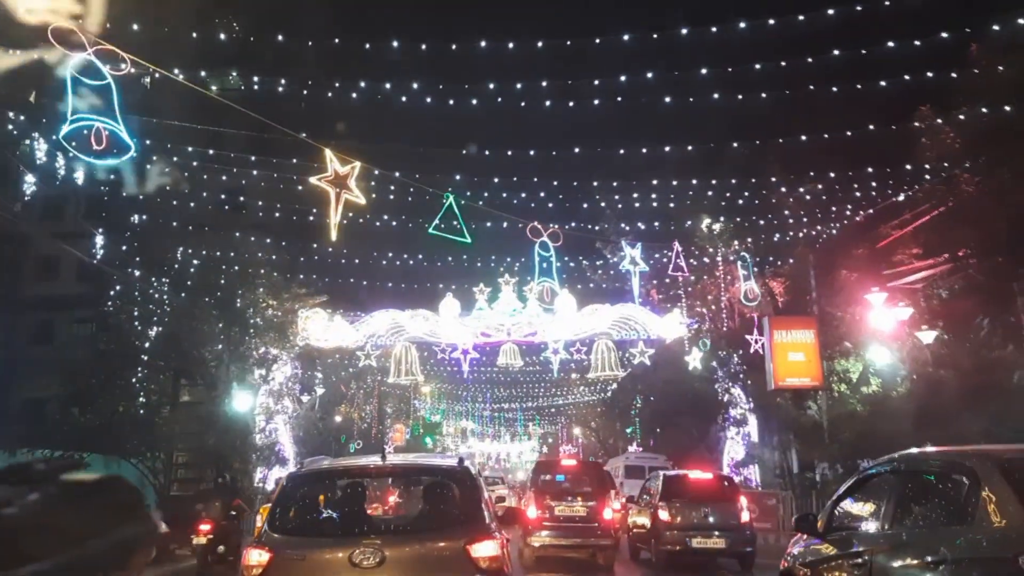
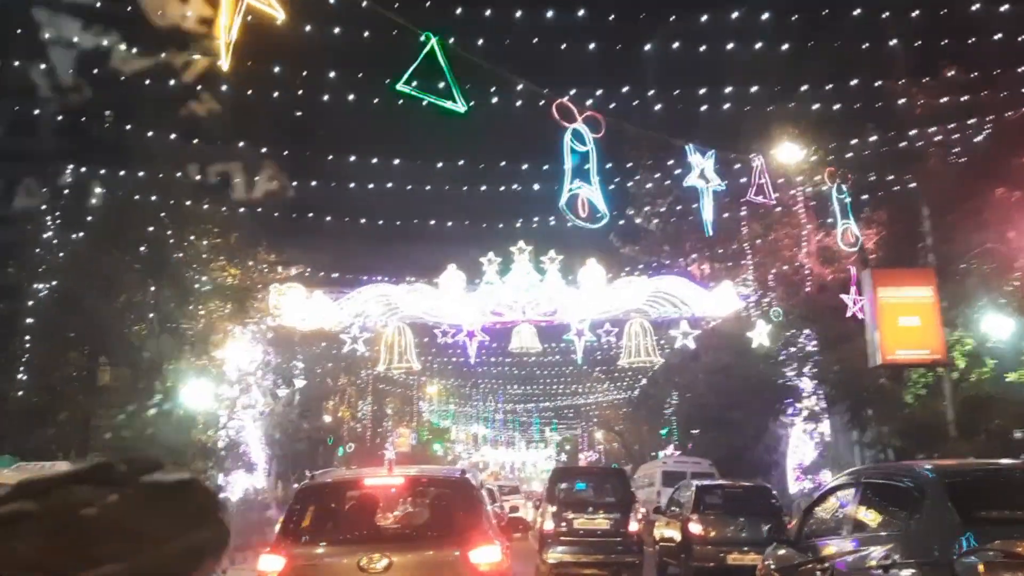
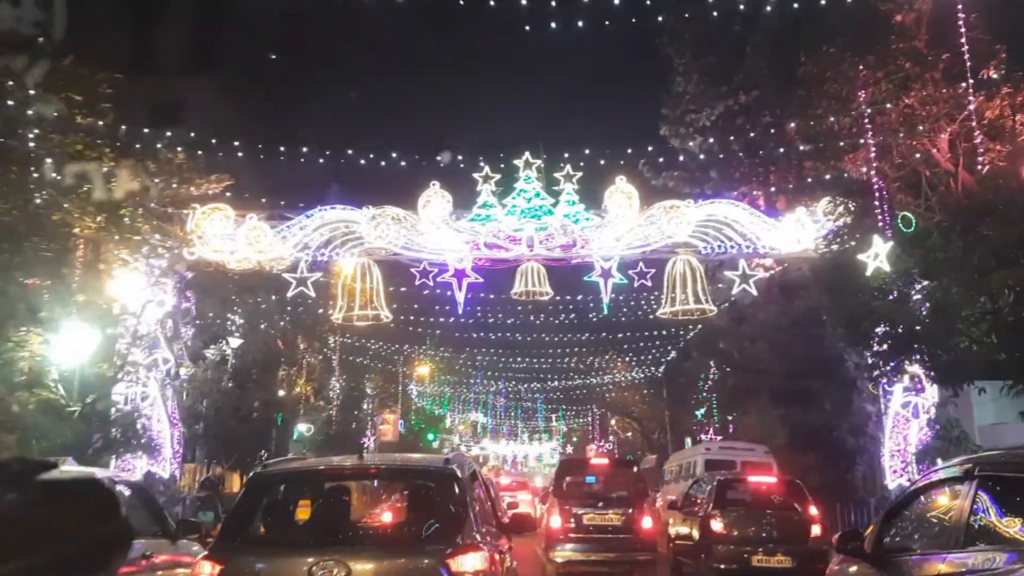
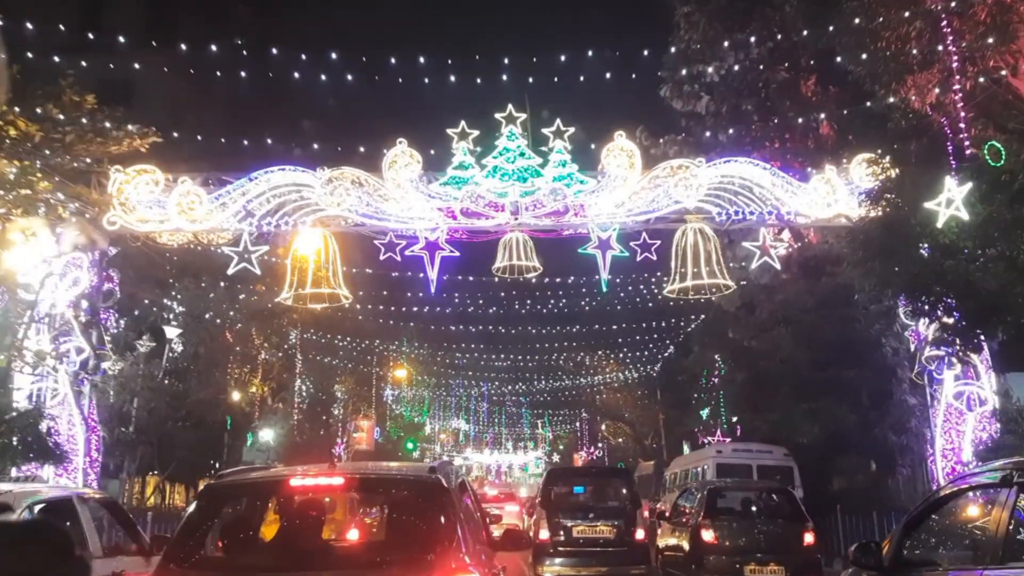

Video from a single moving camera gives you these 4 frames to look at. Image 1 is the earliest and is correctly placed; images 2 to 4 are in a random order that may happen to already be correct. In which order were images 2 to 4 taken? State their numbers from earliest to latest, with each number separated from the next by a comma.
2, 3, 4
